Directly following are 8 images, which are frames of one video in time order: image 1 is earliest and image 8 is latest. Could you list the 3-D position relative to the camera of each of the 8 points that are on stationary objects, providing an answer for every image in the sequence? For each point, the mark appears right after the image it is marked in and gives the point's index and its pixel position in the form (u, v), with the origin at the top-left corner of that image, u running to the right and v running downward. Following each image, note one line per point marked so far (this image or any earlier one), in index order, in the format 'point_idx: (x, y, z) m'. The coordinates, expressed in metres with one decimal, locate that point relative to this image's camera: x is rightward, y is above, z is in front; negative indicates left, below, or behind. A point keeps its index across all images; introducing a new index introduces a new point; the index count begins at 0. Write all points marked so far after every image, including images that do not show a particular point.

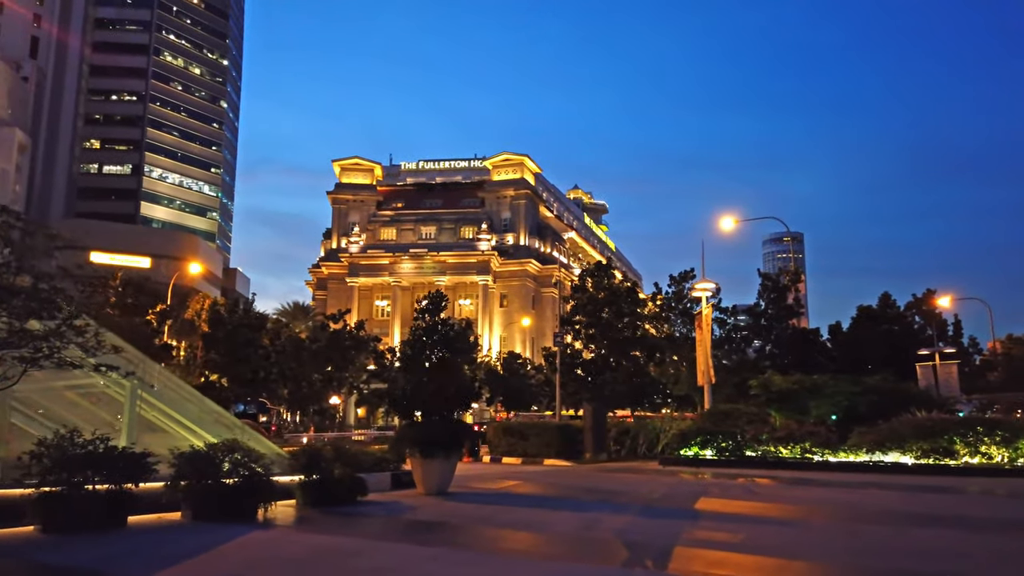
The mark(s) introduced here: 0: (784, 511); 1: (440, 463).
0: (+6.6, -5.4, +18.6) m
1: (-1.8, -4.3, +18.6) m
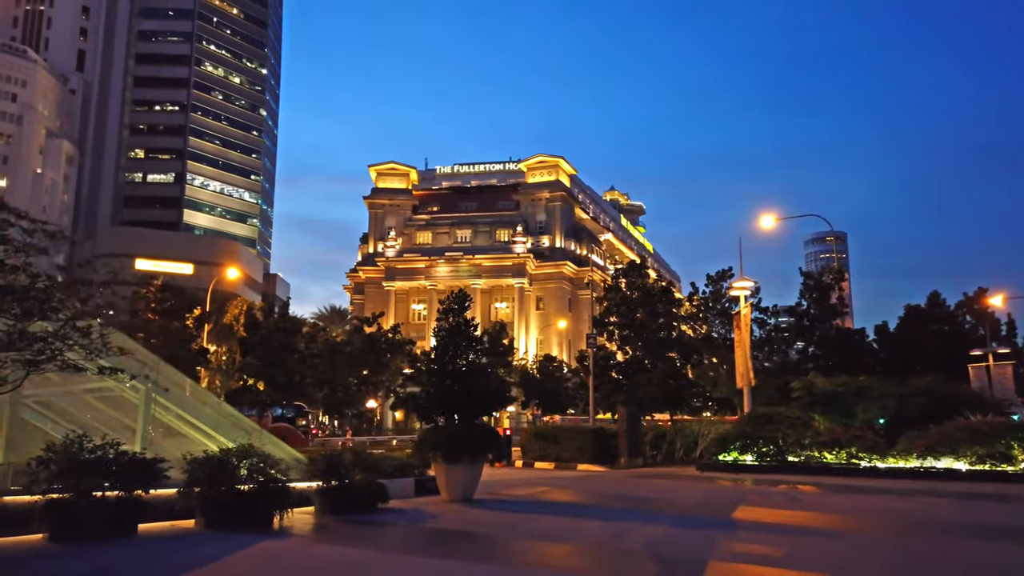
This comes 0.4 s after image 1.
0: (+7.3, -5.3, +17.5) m
1: (-1.2, -4.3, +18.0) m
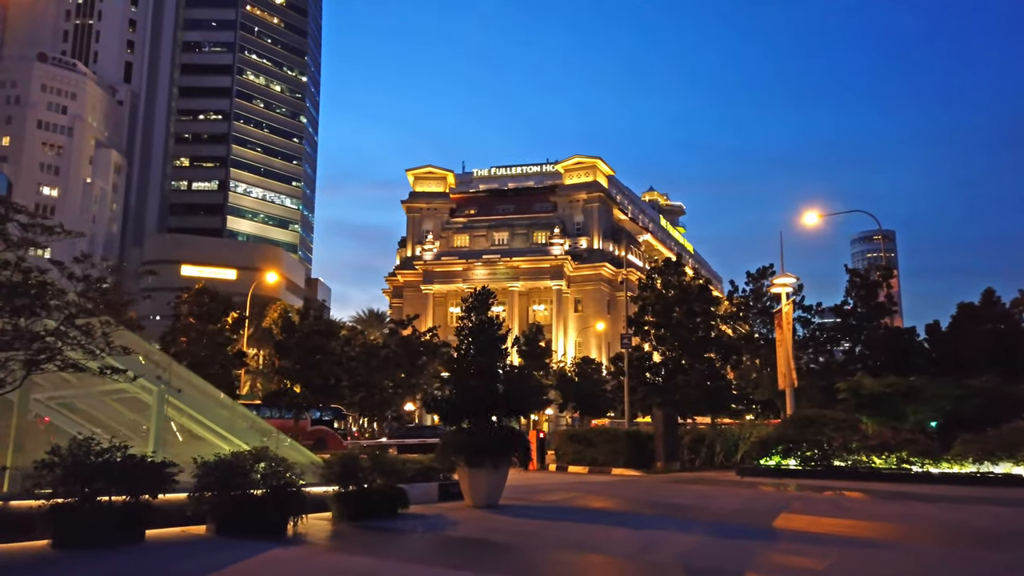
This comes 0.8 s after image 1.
0: (+7.8, -5.2, +16.3) m
1: (-0.6, -4.2, +17.2) m
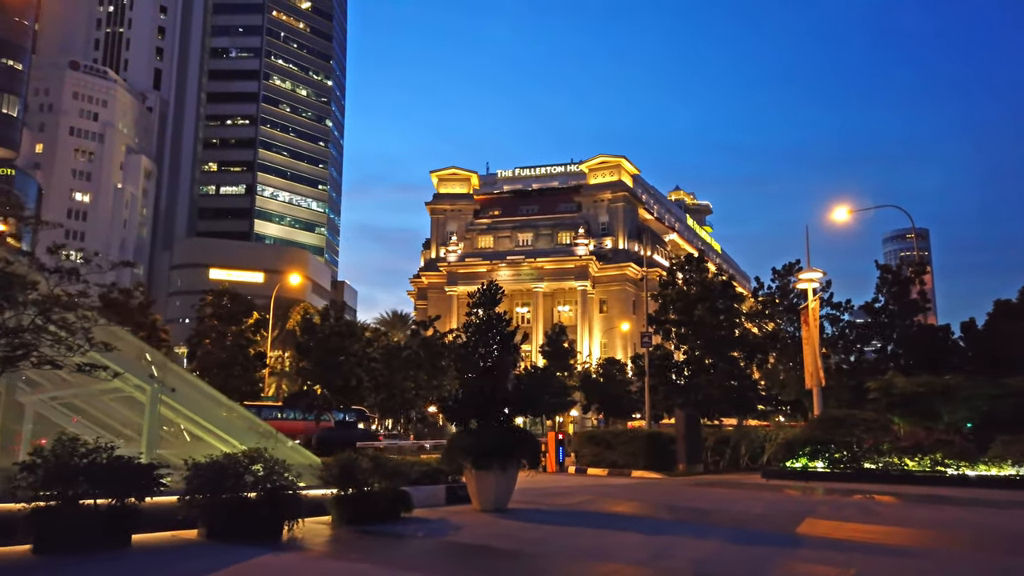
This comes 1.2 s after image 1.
0: (+8.0, -5.0, +15.3) m
1: (-0.4, -4.1, +16.5) m
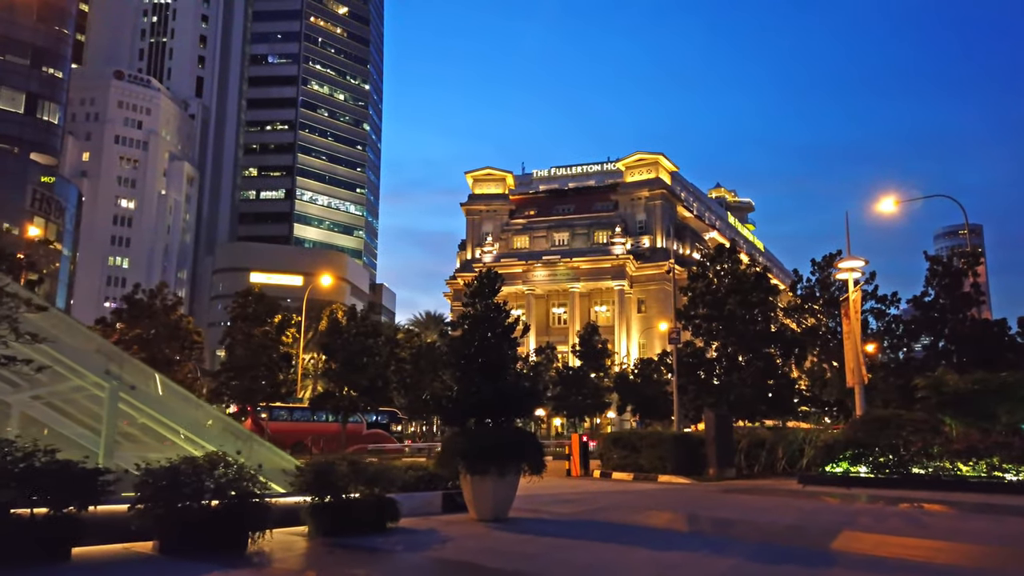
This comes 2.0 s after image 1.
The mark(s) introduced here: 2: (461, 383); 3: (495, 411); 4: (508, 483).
0: (+7.9, -4.7, +13.4) m
1: (-0.4, -3.8, +15.0) m
2: (-1.0, -2.0, +15.8) m
3: (-0.3, -2.5, +15.7) m
4: (-0.1, -3.9, +15.1) m
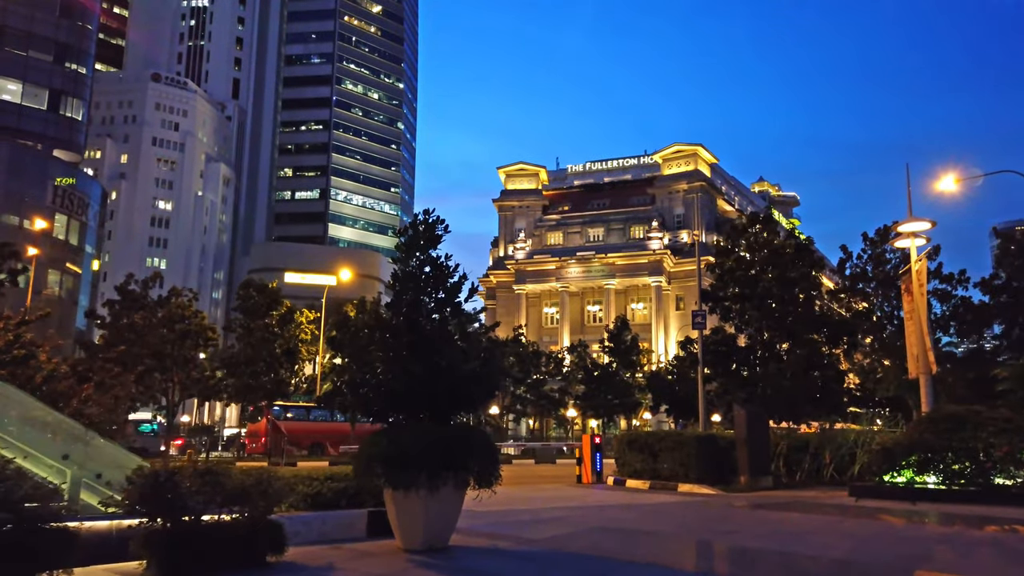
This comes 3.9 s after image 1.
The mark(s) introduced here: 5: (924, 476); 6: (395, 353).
0: (+7.0, -3.8, +8.9) m
1: (-1.3, -3.0, +11.0) m
2: (-1.9, -1.2, +11.8) m
3: (-1.2, -1.7, +11.6) m
4: (-0.9, -3.1, +11.1) m
5: (+10.7, -4.9, +19.9) m
6: (-1.7, -1.0, +11.7) m
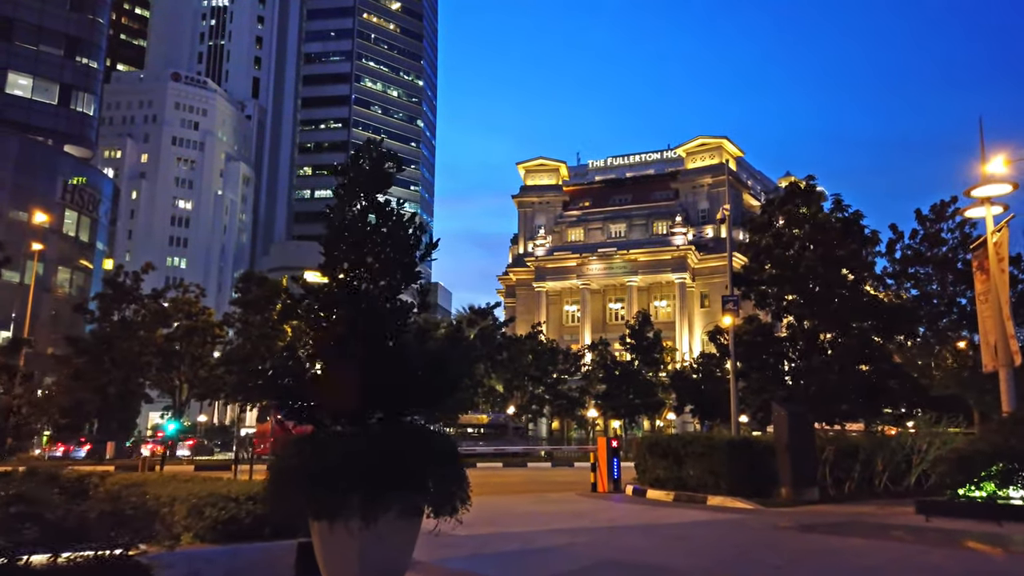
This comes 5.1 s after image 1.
0: (+6.6, -3.3, +5.6) m
1: (-1.6, -2.5, +7.9) m
2: (-2.2, -0.7, +8.7) m
3: (-1.5, -1.2, +8.6) m
4: (-1.3, -2.6, +8.0) m
5: (+10.7, -4.3, +16.5) m
6: (-2.0, -0.5, +8.7) m
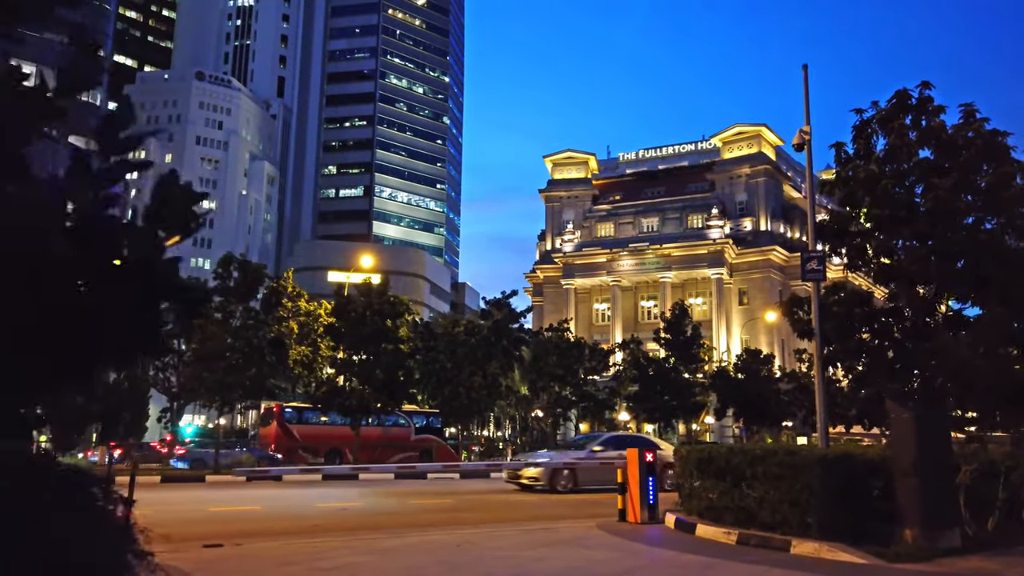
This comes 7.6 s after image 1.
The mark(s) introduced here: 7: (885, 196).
0: (+5.8, -2.2, -0.8) m
1: (-2.3, -1.5, +1.9) m
2: (-2.8, +0.3, +2.7) m
3: (-2.1, -0.2, +2.5) m
4: (-1.9, -1.6, +2.0) m
5: (+10.3, -3.3, +9.9) m
6: (-2.7, +0.5, +2.7) m
7: (+7.9, +1.8, +16.1) m
